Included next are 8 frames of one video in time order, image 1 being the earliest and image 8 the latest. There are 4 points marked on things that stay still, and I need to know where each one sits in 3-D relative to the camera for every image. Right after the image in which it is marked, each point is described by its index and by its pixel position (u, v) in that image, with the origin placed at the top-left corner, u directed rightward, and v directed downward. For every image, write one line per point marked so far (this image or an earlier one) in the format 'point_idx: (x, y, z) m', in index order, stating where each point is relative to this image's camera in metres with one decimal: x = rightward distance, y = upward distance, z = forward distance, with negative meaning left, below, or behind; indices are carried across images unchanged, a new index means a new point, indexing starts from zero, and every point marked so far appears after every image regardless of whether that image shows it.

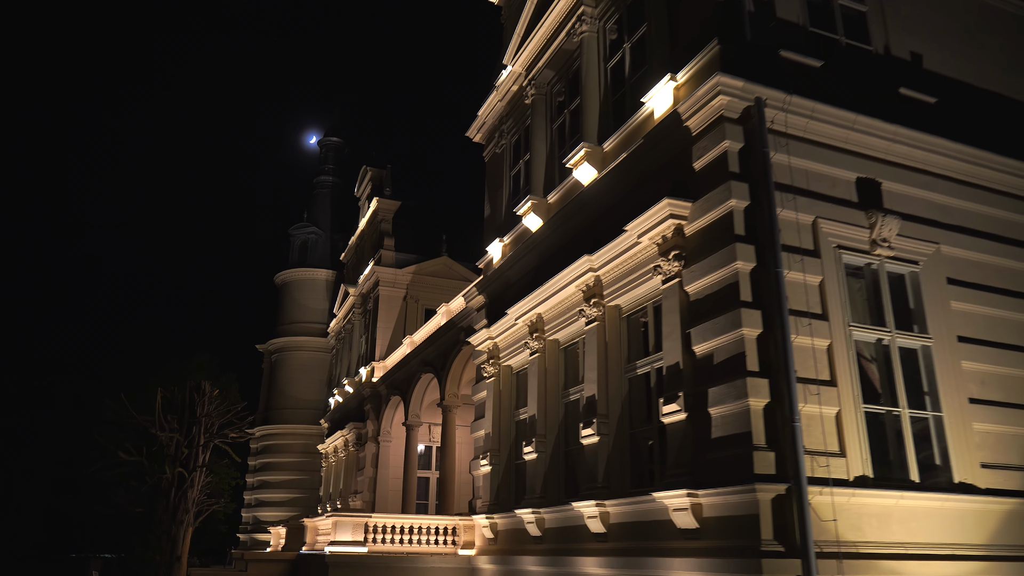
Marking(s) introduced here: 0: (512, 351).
0: (0.0, -1.1, +16.3) m
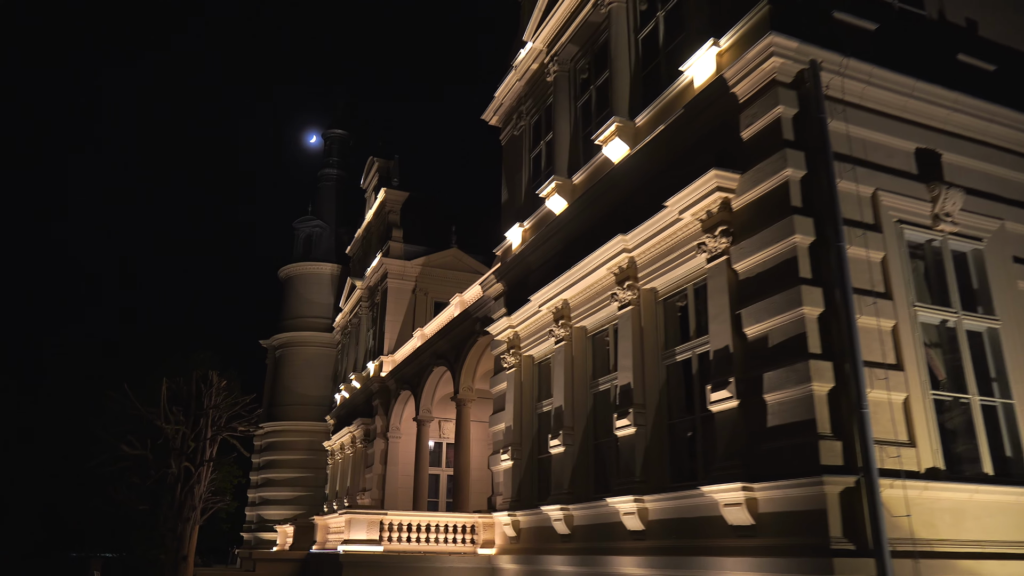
0: (+0.4, -0.9, +15.5) m
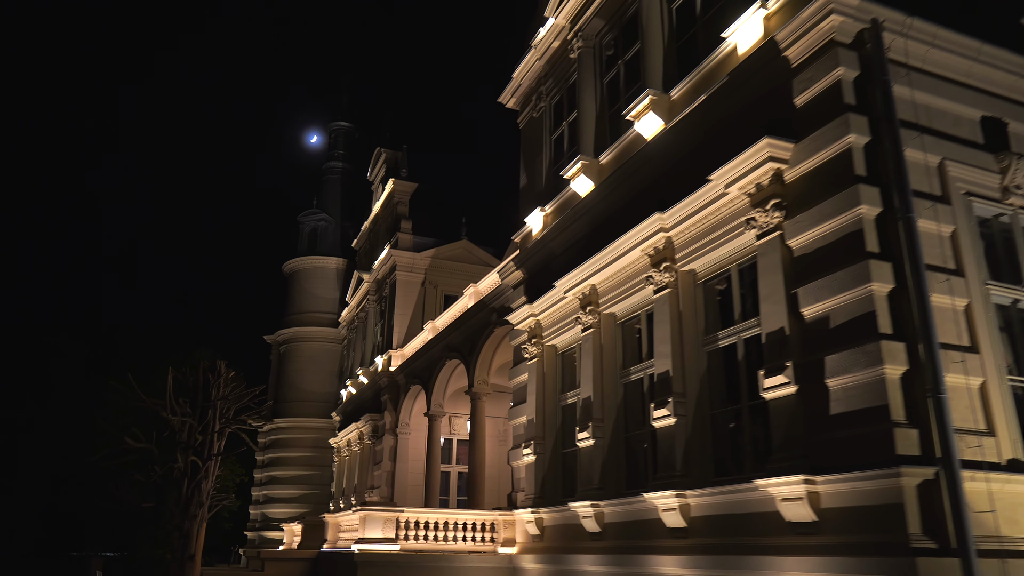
0: (+0.7, -0.6, +14.7) m
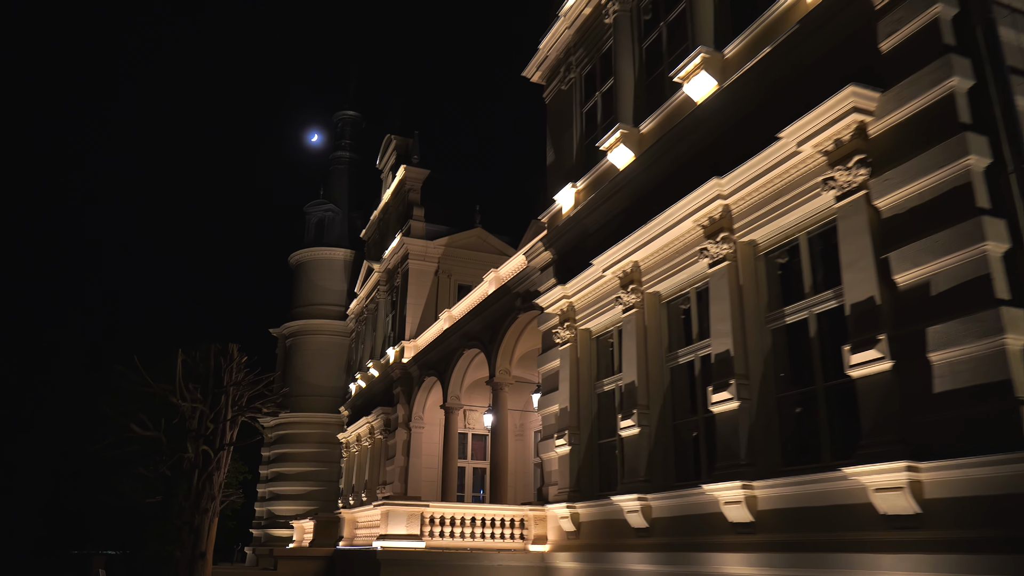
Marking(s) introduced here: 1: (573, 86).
0: (+1.2, -0.3, +13.8) m
1: (+1.1, +3.6, +16.2) m
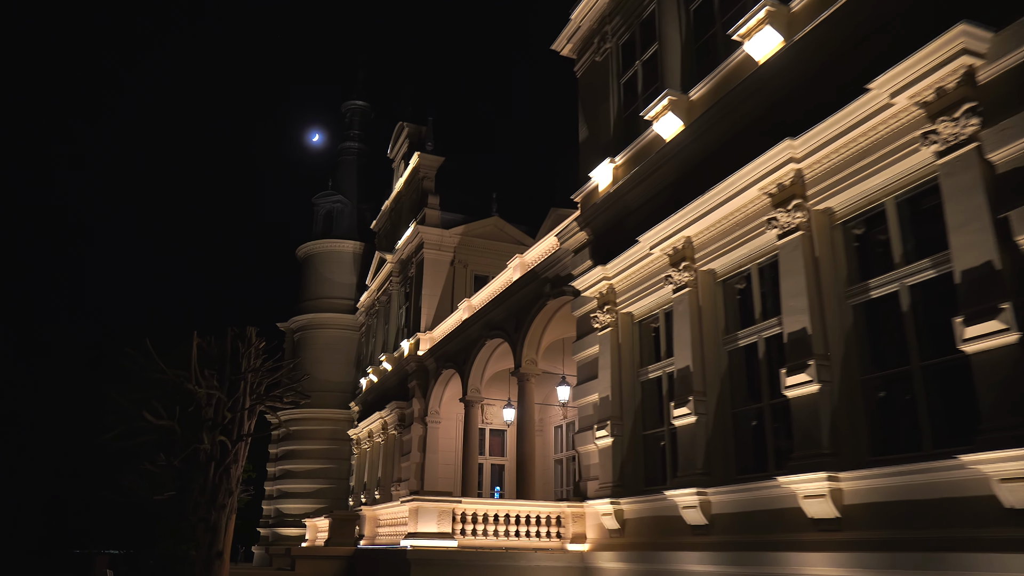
0: (+1.8, -0.1, +12.8) m
1: (+1.6, +3.8, +15.2) m
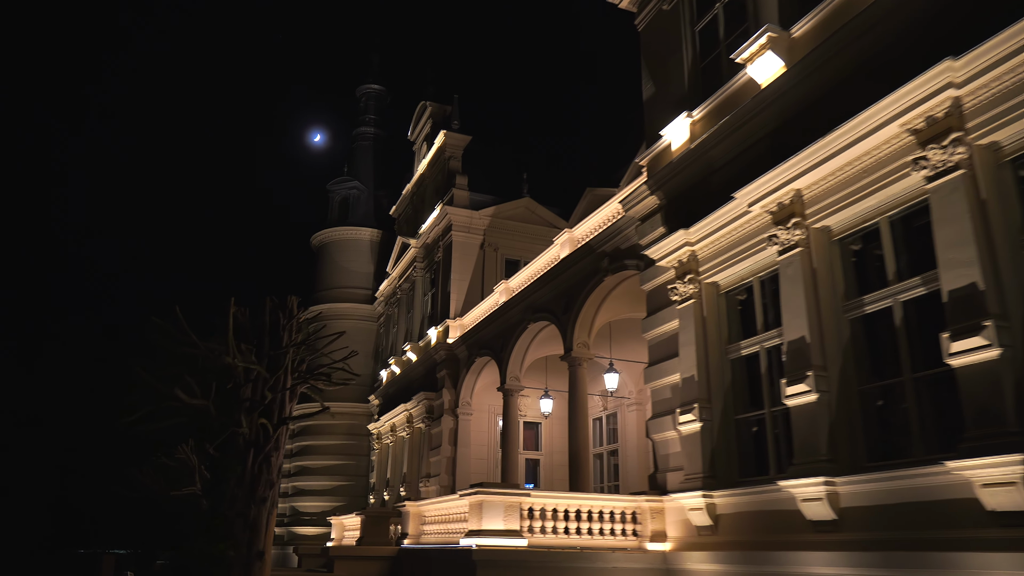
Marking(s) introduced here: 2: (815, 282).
0: (+2.7, +0.4, +11.3) m
1: (+2.5, +4.3, +13.7) m
2: (+3.2, +0.1, +9.7) m
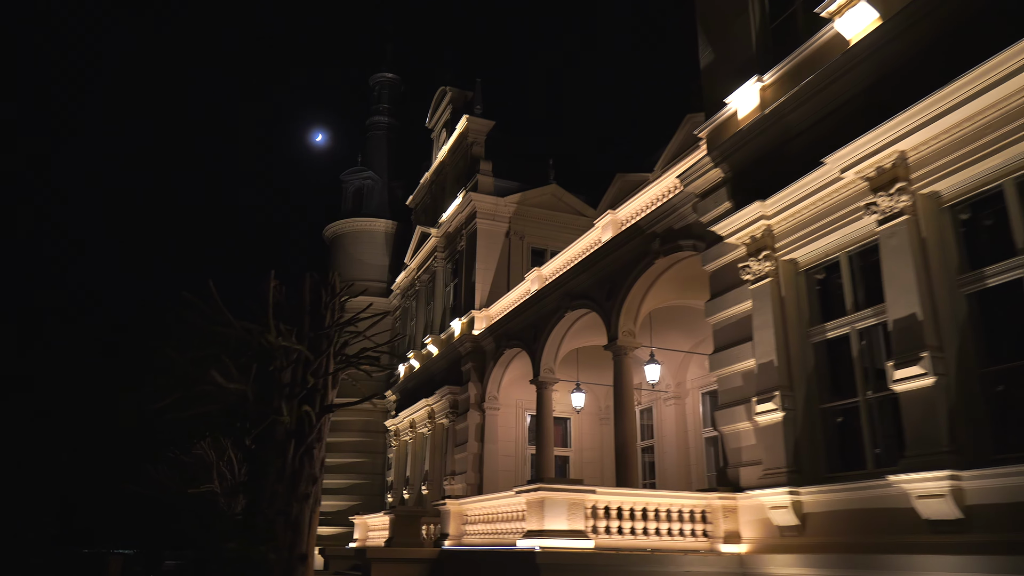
0: (+3.4, +0.6, +10.3) m
1: (+3.2, +4.5, +12.7) m
2: (+3.9, +0.3, +8.7) m
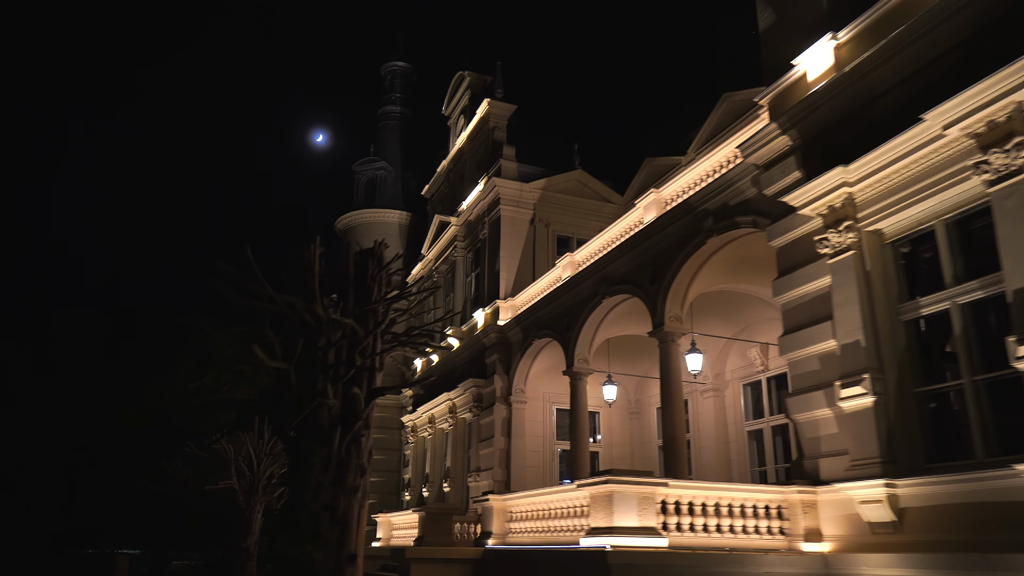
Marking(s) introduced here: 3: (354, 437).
0: (+4.0, +0.9, +9.4) m
1: (+3.8, +4.8, +11.8) m
2: (+4.5, +0.6, +7.8) m
3: (-1.4, -1.3, +8.1) m
